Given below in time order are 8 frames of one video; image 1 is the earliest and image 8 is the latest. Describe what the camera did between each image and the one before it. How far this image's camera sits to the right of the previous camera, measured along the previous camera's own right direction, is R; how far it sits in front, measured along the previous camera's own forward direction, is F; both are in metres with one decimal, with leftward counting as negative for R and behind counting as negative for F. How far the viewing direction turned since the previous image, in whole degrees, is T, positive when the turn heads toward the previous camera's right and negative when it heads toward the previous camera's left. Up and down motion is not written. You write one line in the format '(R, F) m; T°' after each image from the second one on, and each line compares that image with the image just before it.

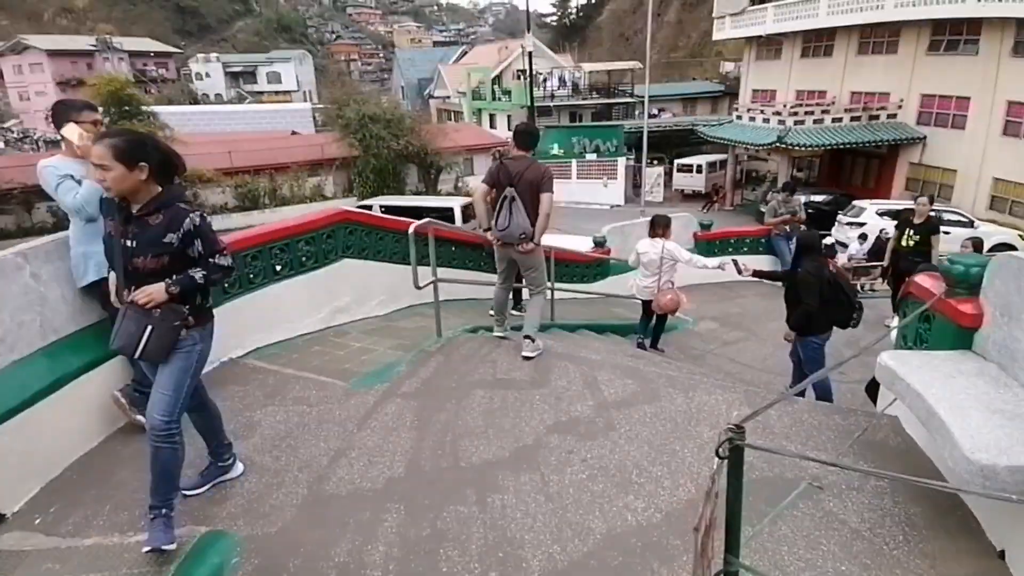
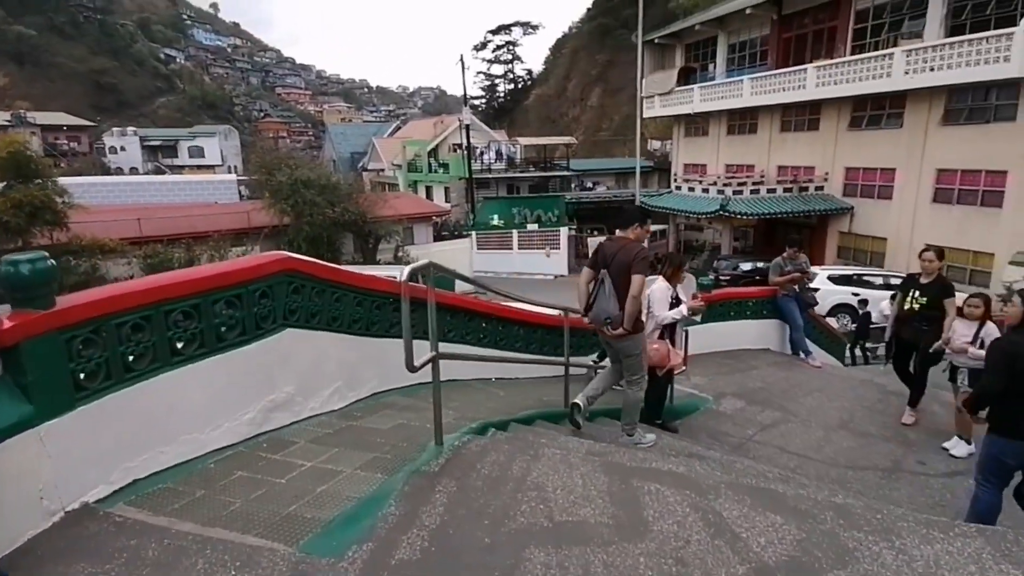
(-0.5, +1.4) m; +7°
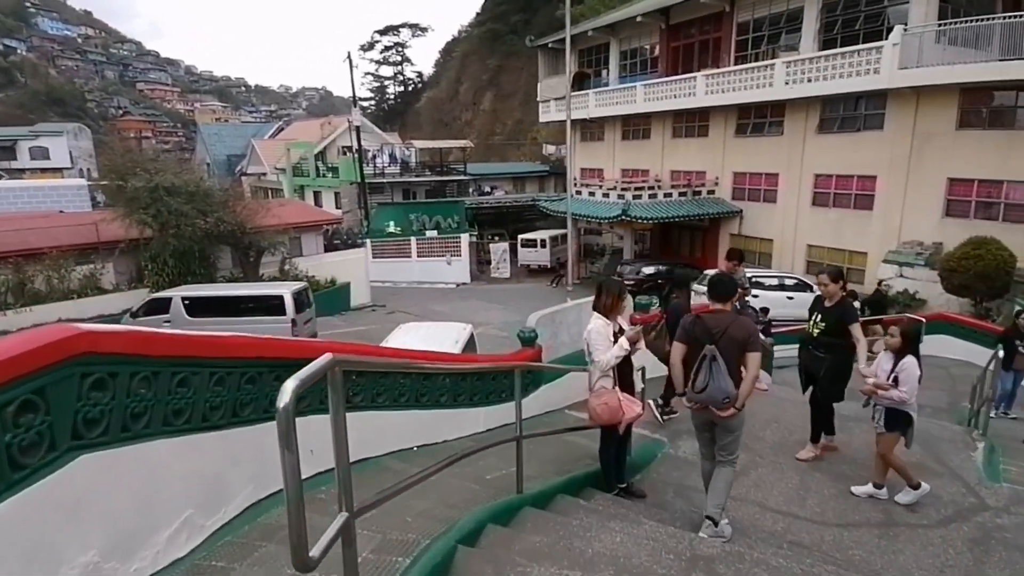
(-0.2, +1.1) m; +10°
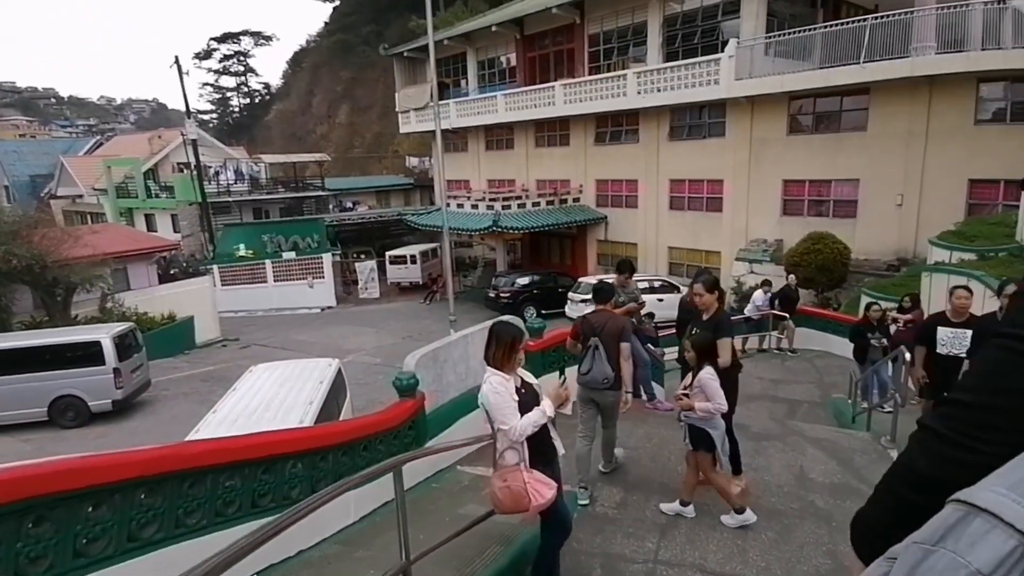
(0.0, +1.0) m; +13°
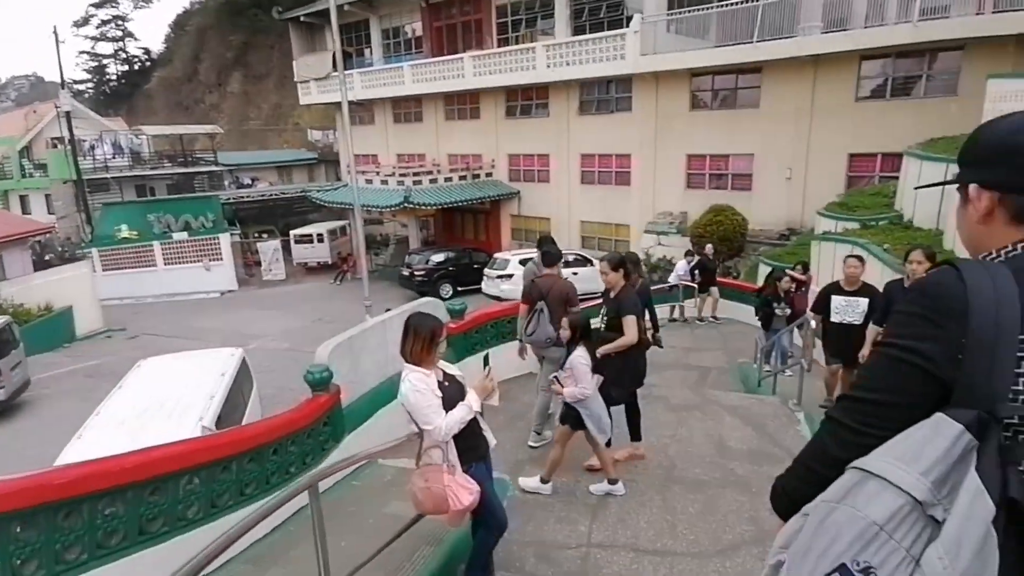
(0.0, +0.2) m; +8°
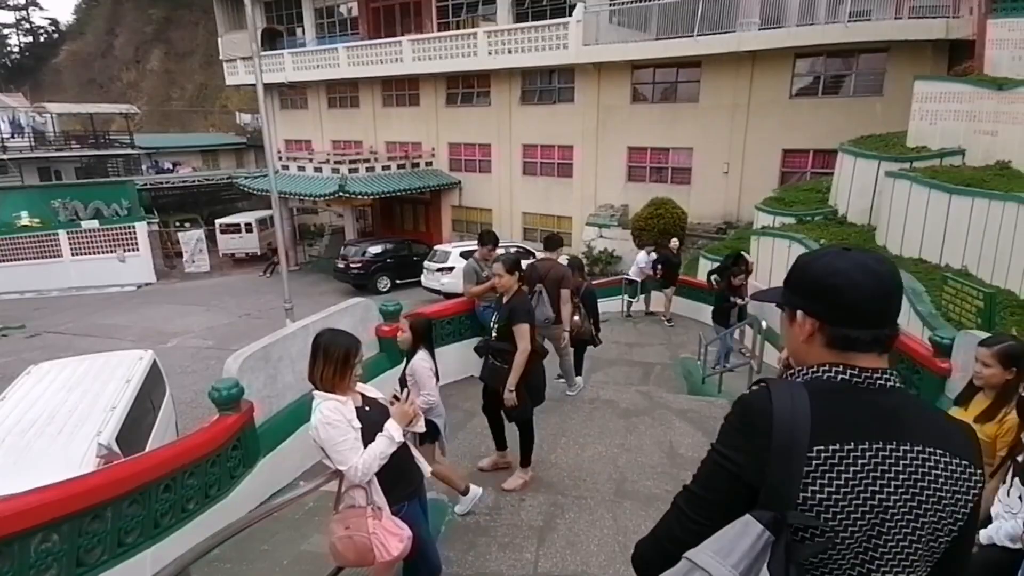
(0.0, +0.4) m; +6°
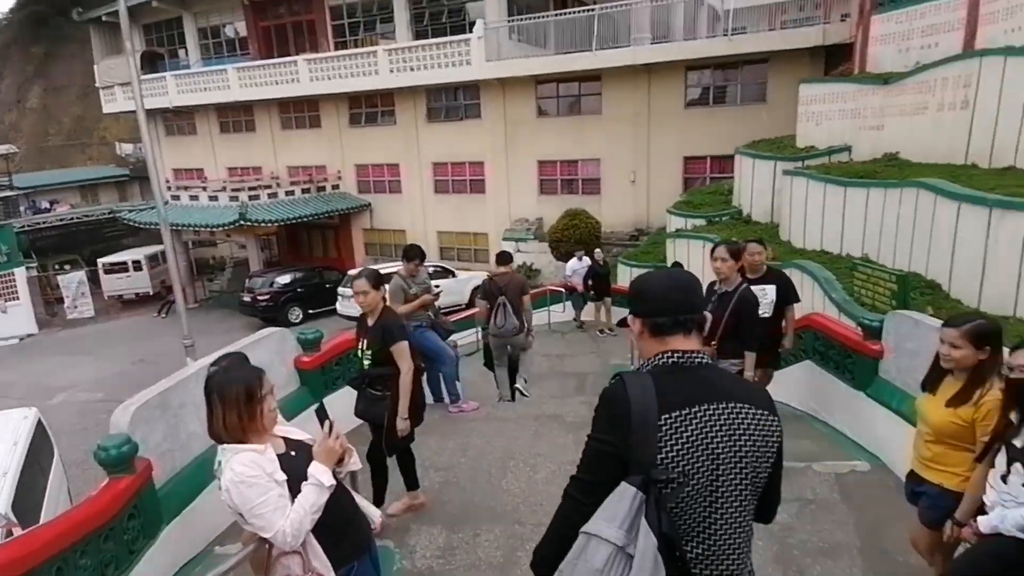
(-0.1, +0.3) m; +8°
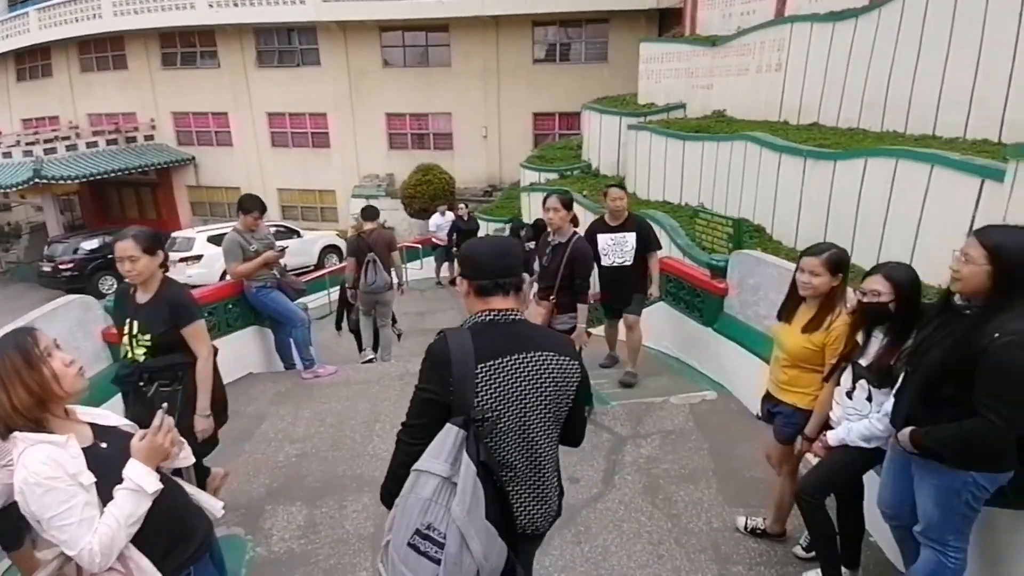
(0.0, +0.3) m; +14°
